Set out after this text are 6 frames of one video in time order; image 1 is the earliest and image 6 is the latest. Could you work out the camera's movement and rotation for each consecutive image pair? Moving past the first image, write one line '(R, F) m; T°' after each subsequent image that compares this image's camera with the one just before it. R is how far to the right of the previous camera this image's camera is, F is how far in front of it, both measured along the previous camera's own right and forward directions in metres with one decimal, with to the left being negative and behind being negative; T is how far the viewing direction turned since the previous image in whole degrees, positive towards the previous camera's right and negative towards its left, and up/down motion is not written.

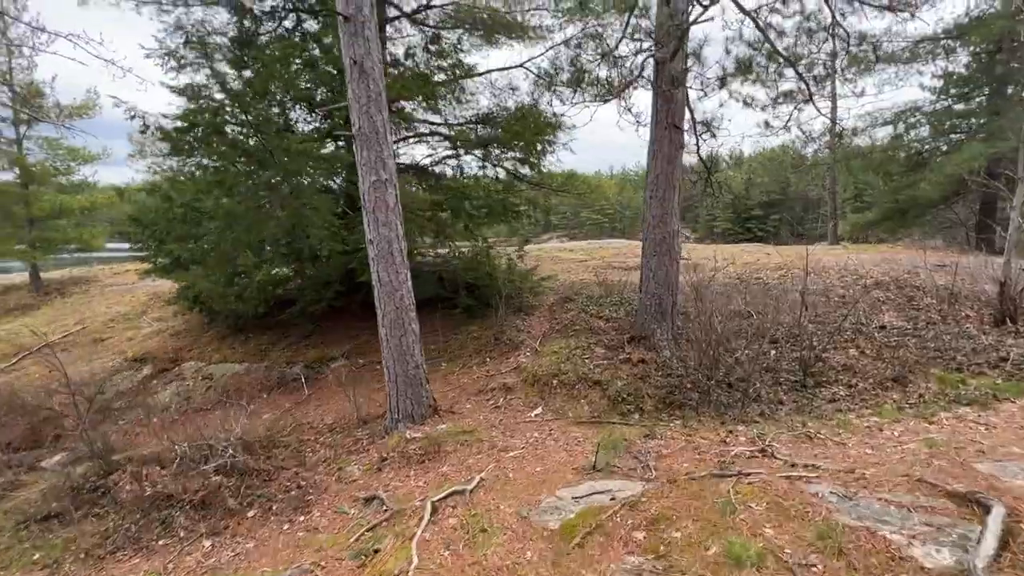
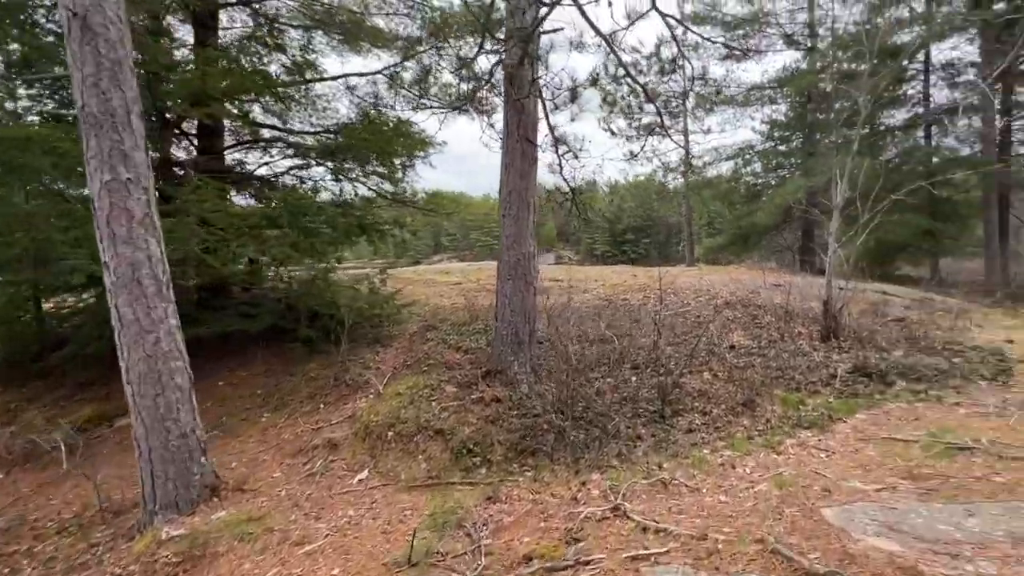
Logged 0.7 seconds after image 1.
(+0.6, +0.7) m; +13°
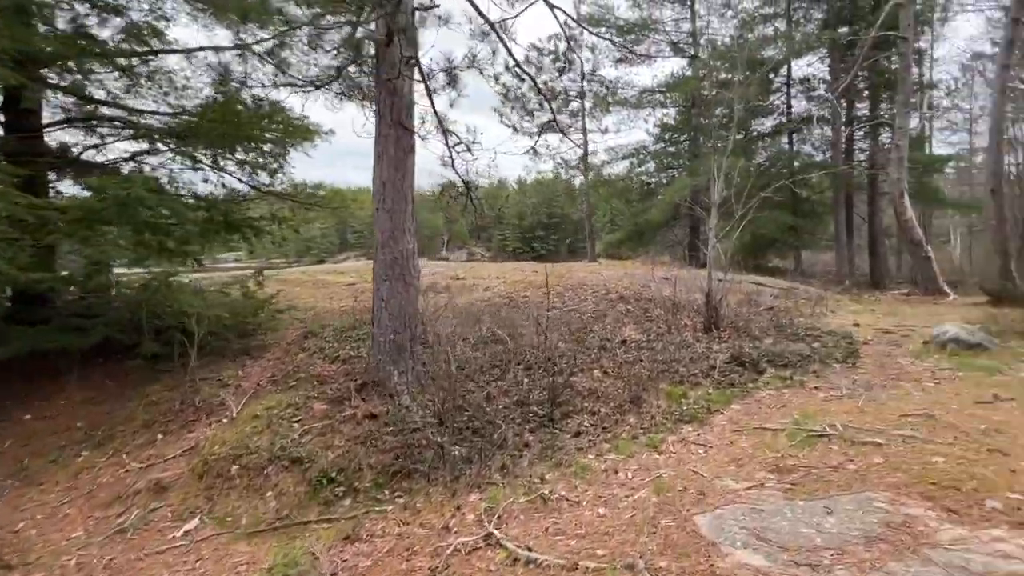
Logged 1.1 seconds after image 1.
(+0.4, +0.4) m; +11°
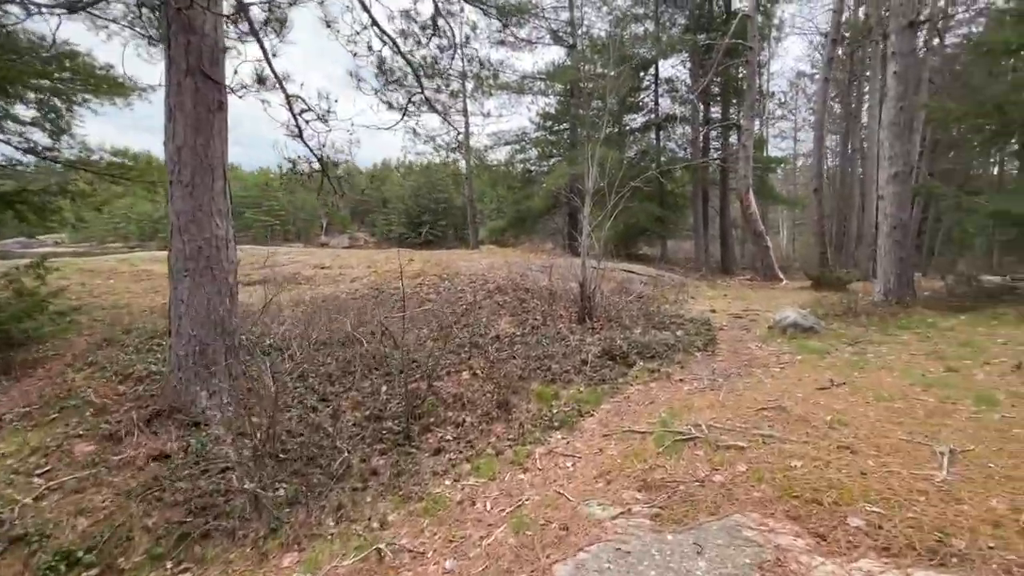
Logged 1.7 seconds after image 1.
(+0.3, +0.6) m; +14°
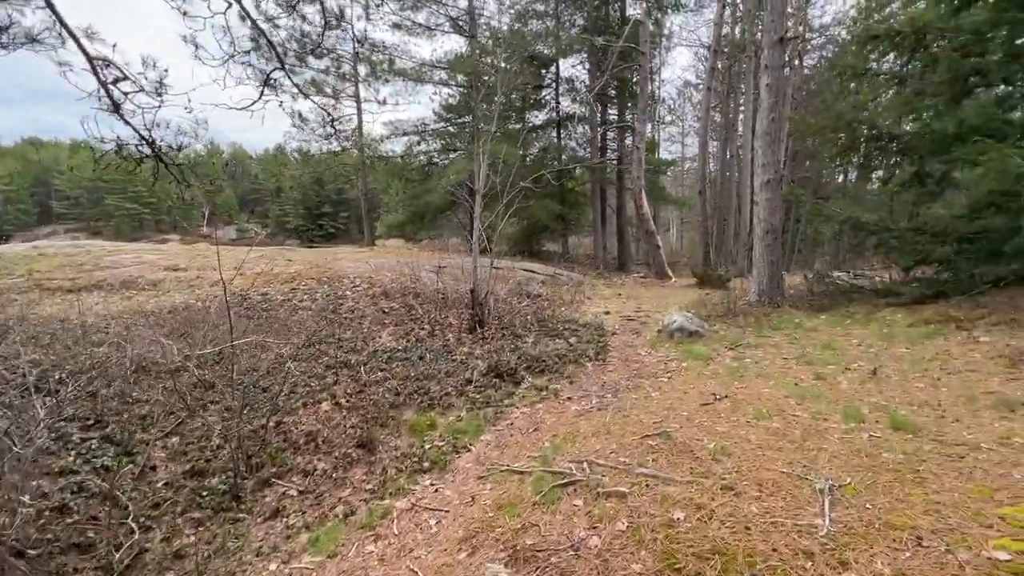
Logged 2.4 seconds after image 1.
(+0.4, +0.5) m; +11°
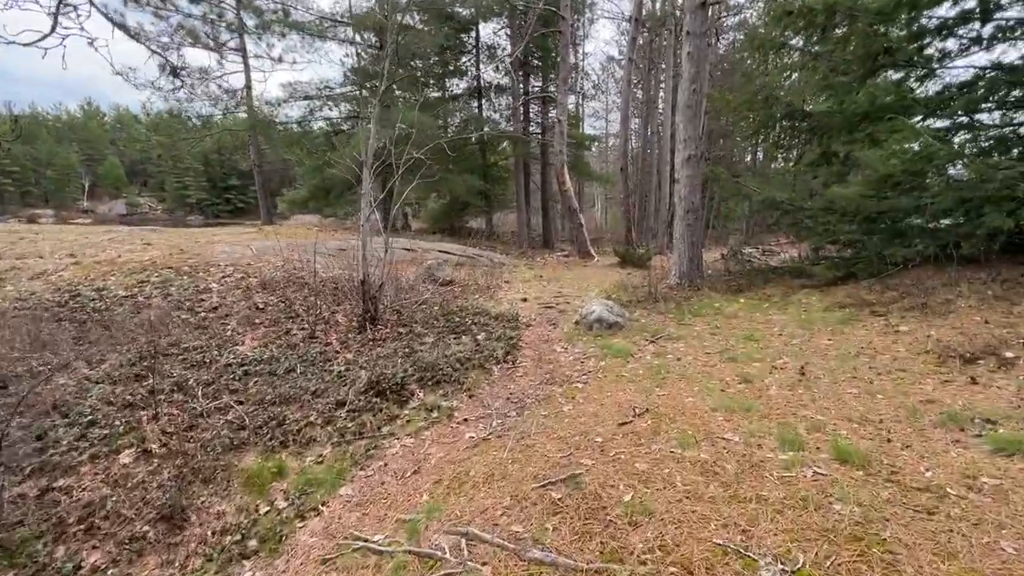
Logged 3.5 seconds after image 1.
(+0.4, +0.8) m; +8°
